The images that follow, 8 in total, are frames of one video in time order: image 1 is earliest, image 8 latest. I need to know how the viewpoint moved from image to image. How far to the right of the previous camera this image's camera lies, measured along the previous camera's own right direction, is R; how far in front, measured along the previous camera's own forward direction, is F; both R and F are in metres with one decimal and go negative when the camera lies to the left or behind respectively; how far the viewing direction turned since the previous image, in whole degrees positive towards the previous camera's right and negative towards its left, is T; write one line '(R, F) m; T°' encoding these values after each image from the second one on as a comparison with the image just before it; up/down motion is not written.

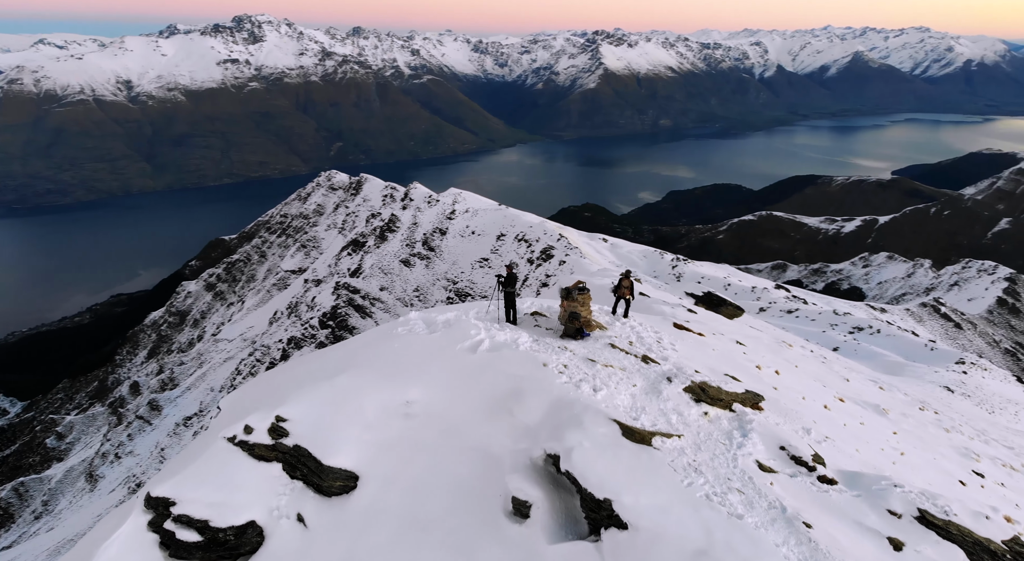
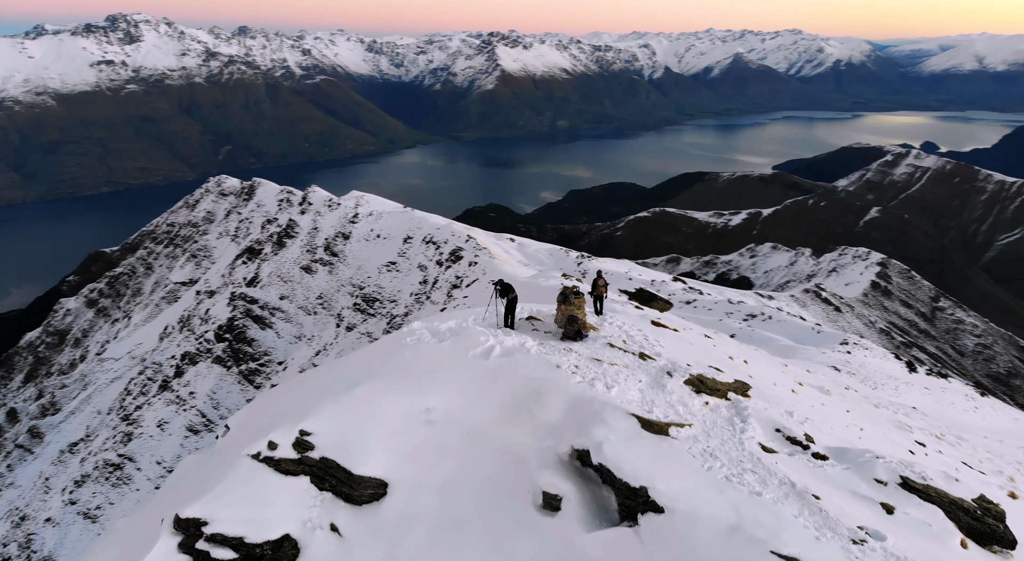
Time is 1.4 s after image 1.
(-2.4, -0.7) m; +6°
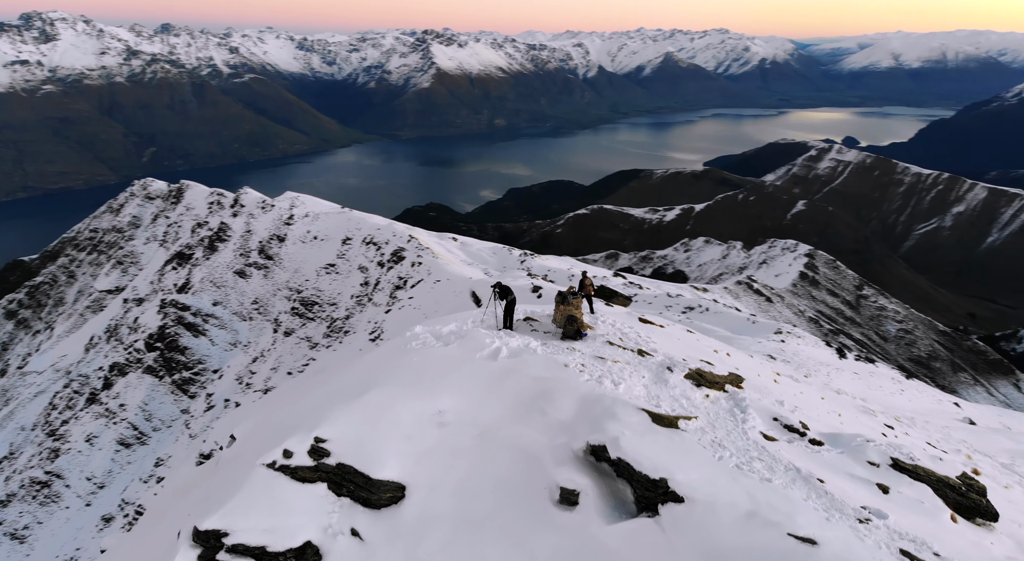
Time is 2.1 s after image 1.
(-1.5, -0.3) m; +4°
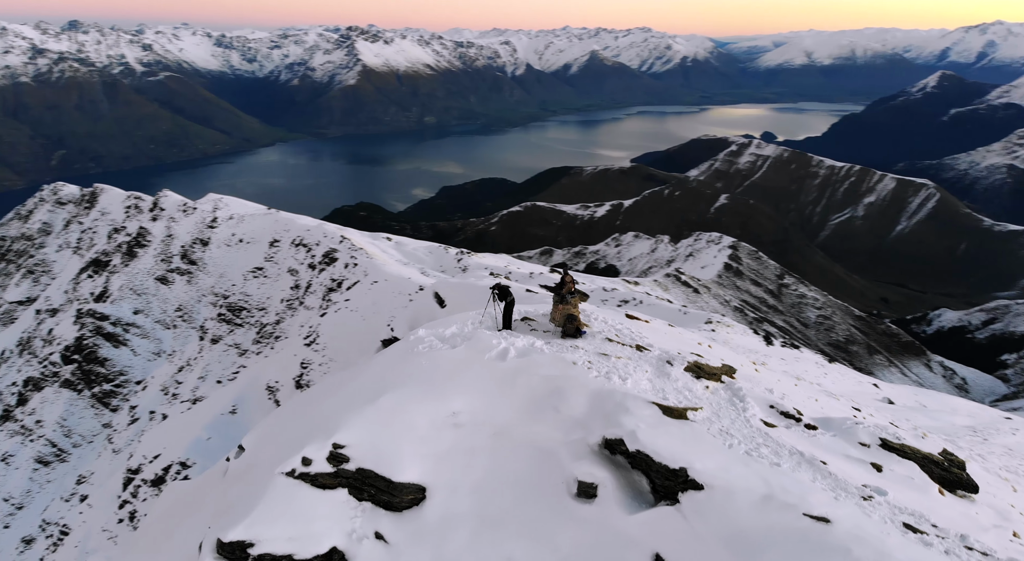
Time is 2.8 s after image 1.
(-1.7, -0.3) m; +4°
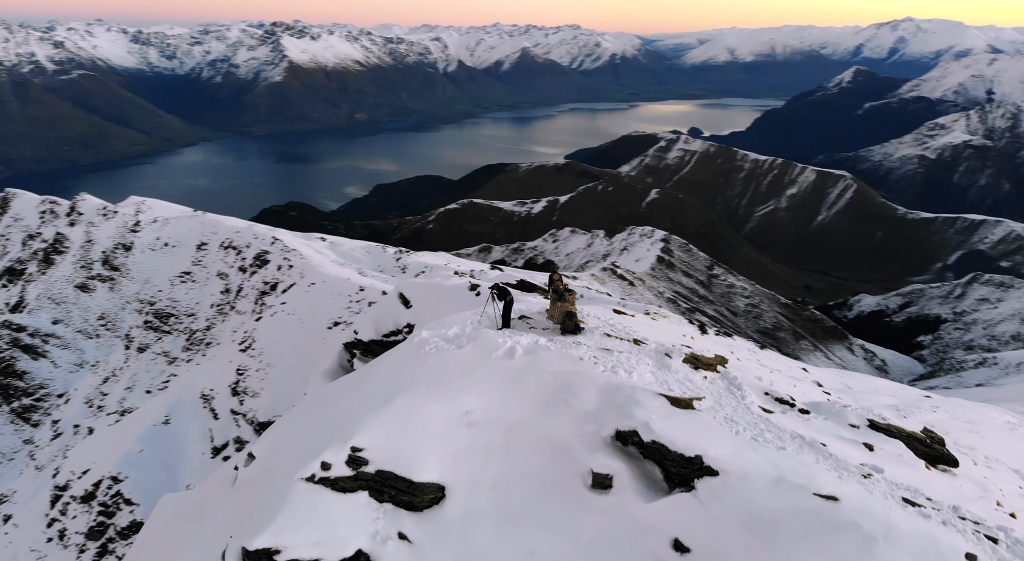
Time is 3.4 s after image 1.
(-1.7, -0.3) m; +4°
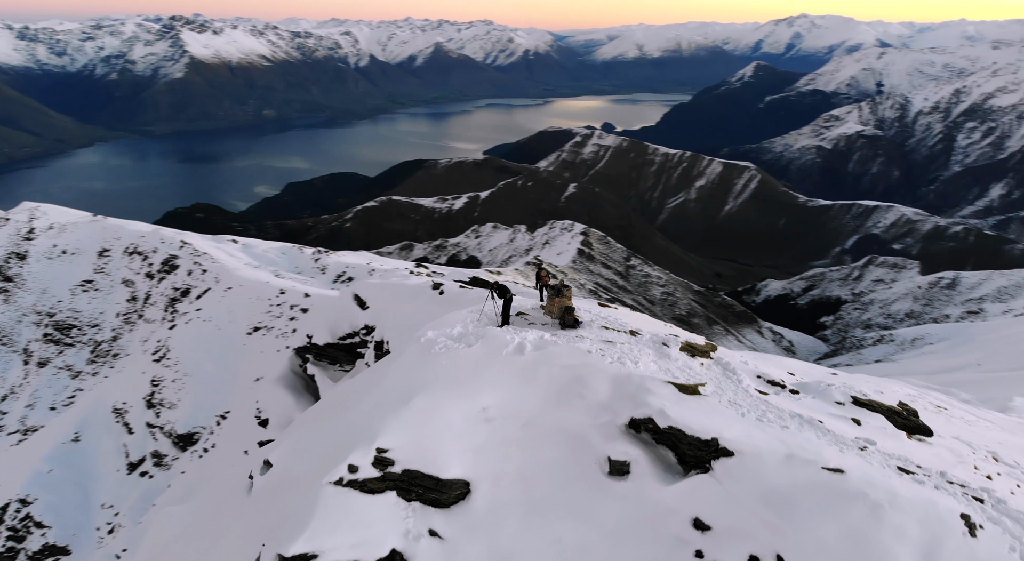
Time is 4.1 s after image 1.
(-2.2, -0.3) m; +5°
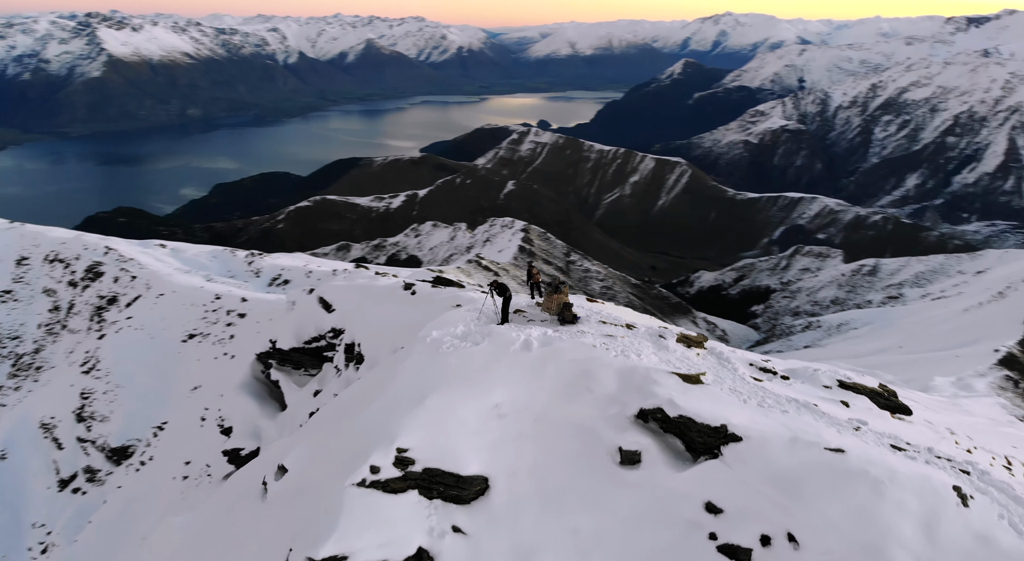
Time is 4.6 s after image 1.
(-1.7, -0.3) m; +4°
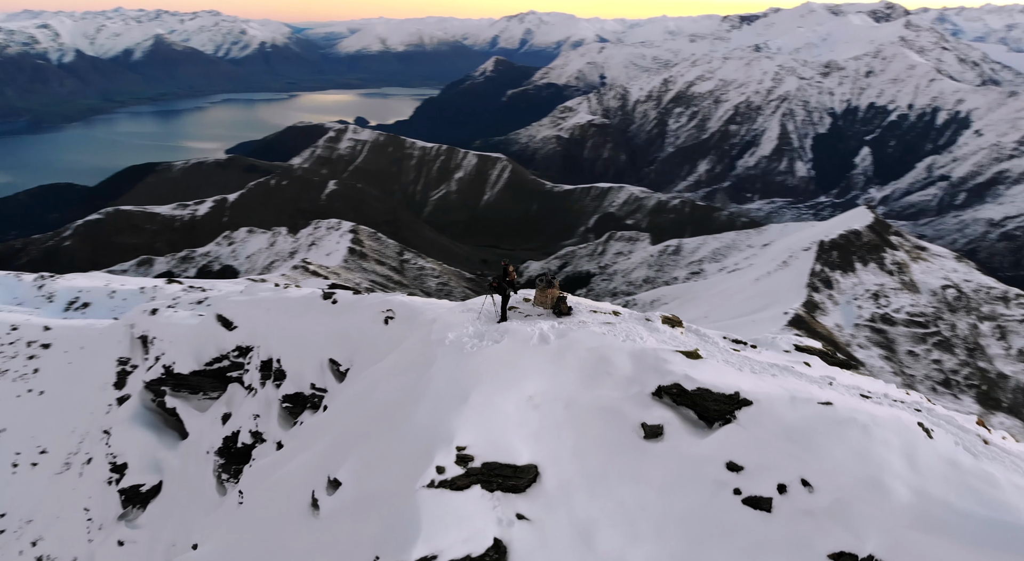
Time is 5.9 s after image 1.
(-4.7, -0.8) m; +10°
